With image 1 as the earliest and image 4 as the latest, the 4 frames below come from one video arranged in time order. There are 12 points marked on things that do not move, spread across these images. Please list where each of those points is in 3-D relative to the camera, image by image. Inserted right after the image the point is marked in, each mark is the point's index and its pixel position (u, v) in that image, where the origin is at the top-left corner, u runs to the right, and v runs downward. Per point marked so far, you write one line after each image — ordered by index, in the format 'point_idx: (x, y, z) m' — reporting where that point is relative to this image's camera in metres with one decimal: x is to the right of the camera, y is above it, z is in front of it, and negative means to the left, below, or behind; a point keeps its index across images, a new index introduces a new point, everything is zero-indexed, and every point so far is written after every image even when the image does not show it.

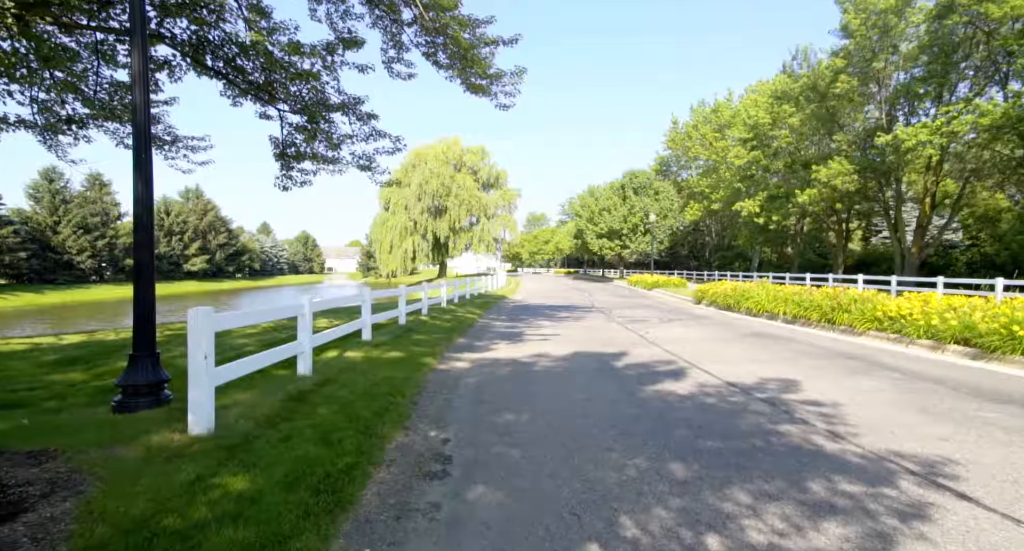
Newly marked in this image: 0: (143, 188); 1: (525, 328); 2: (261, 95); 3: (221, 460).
0: (-3.5, +0.9, +4.4) m
1: (+0.3, -1.3, +11.3) m
2: (-4.9, +3.6, +9.0) m
3: (-2.0, -1.3, +3.2) m
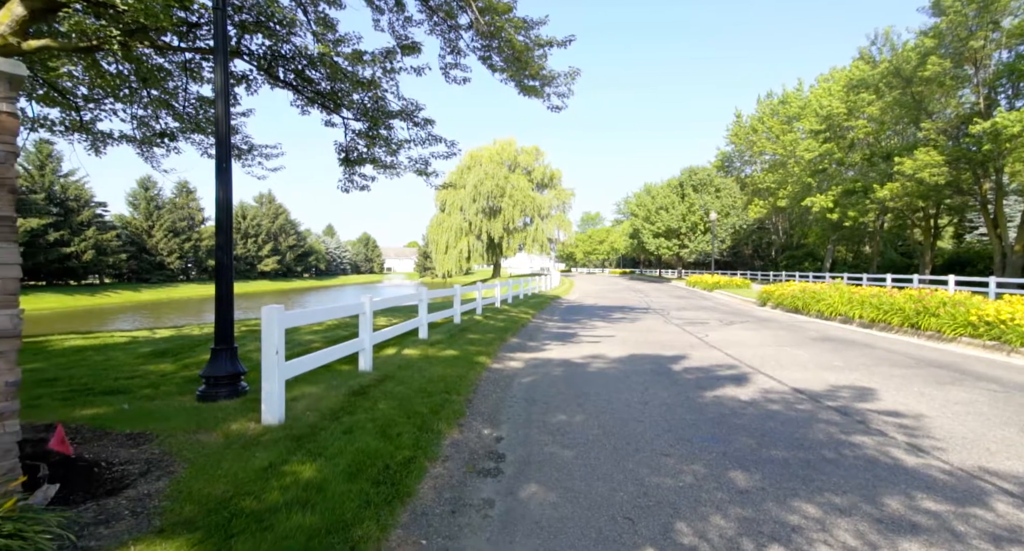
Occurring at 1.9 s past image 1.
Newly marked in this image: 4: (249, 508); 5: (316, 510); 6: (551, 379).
0: (-3.0, +0.9, +4.7) m
1: (+1.6, -1.3, +11.2) m
2: (-3.8, +3.6, +9.5) m
3: (-1.6, -1.3, +3.4) m
4: (-1.5, -1.3, +2.6) m
5: (-1.1, -1.3, +2.6) m
6: (+0.5, -1.4, +6.2) m
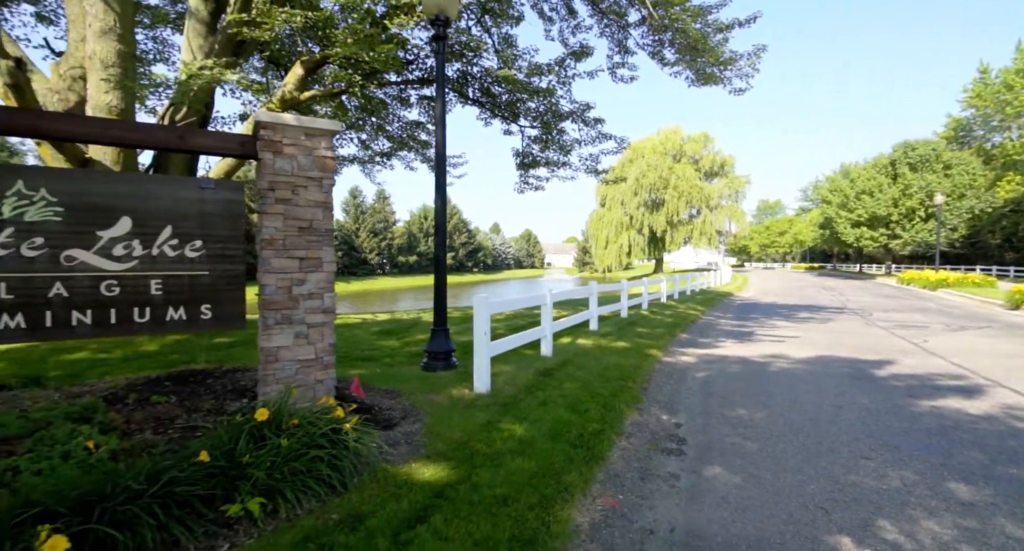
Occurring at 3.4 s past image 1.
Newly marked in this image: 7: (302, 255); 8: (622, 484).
0: (-0.9, +0.9, +5.9) m
1: (+5.6, -1.2, +10.5) m
2: (-0.1, +3.7, +10.6) m
3: (-0.1, -1.2, +4.2) m
4: (-0.2, -1.3, +3.3) m
5: (+0.1, -1.3, +3.2) m
6: (+2.9, -1.3, +6.1) m
7: (-1.7, +0.2, +3.7) m
8: (+0.7, -1.4, +3.1) m
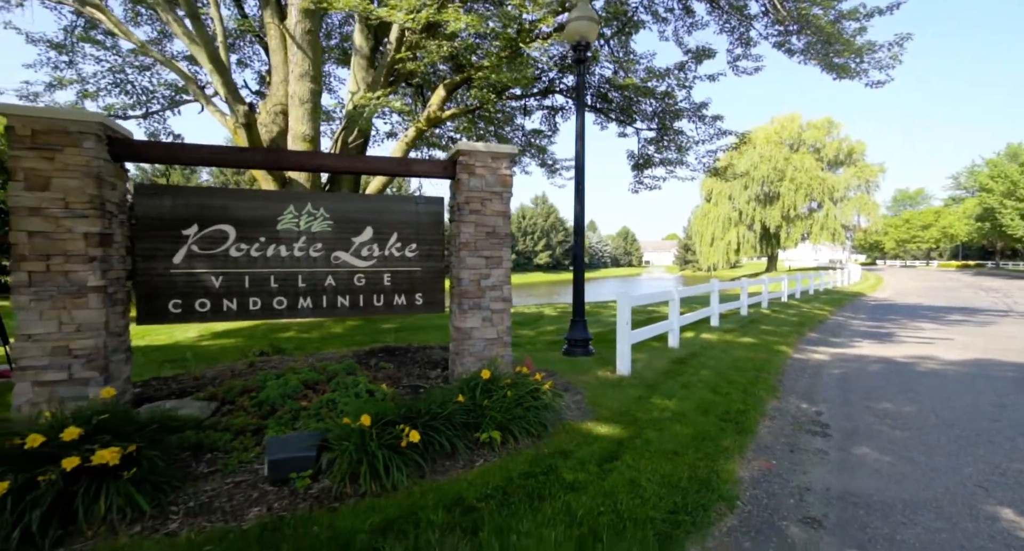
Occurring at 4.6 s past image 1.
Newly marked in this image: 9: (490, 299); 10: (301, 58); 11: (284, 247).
0: (+1.0, +1.0, +6.6) m
1: (+8.2, -1.2, +9.8) m
2: (+2.7, +3.8, +11.1) m
3: (+1.4, -1.2, +4.8) m
4: (+1.1, -1.2, +4.0) m
5: (+1.4, -1.2, +3.8) m
6: (+4.7, -1.3, +6.1) m
7: (-0.2, +0.2, +4.6) m
8: (+2.0, -1.4, +3.5) m
9: (-0.2, -0.2, +4.6) m
10: (-3.9, +4.1, +8.6) m
11: (-2.0, +0.3, +4.1) m
